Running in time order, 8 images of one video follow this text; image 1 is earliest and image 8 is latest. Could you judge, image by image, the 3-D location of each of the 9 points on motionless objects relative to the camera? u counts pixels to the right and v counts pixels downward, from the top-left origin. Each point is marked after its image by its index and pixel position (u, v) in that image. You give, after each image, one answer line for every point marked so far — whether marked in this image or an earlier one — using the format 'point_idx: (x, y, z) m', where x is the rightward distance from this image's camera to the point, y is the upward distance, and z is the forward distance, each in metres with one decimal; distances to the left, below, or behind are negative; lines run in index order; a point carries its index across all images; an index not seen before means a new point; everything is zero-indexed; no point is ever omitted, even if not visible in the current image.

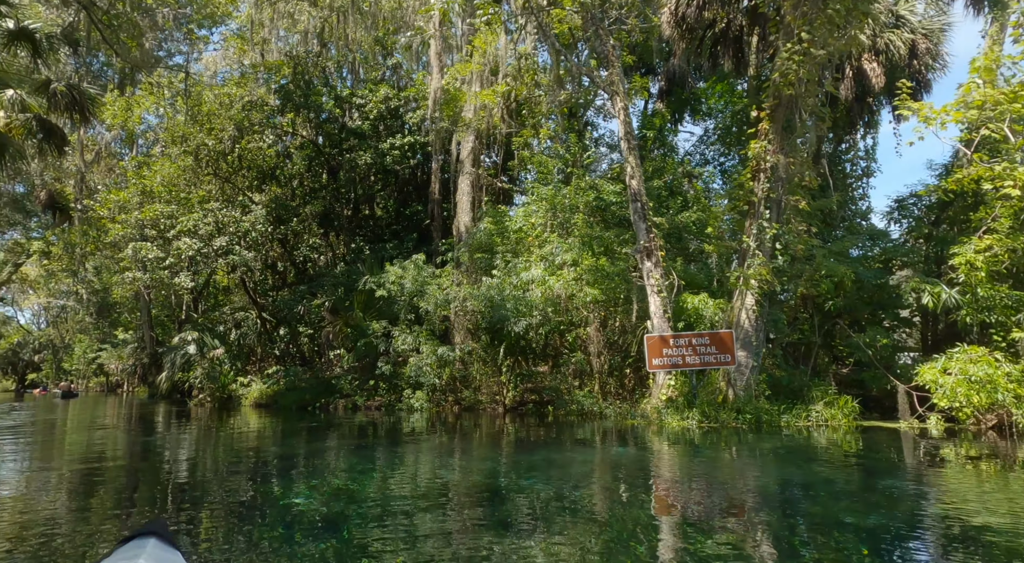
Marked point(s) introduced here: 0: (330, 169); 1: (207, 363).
0: (-4.7, +3.0, +16.6) m
1: (-7.8, -2.1, +16.6) m
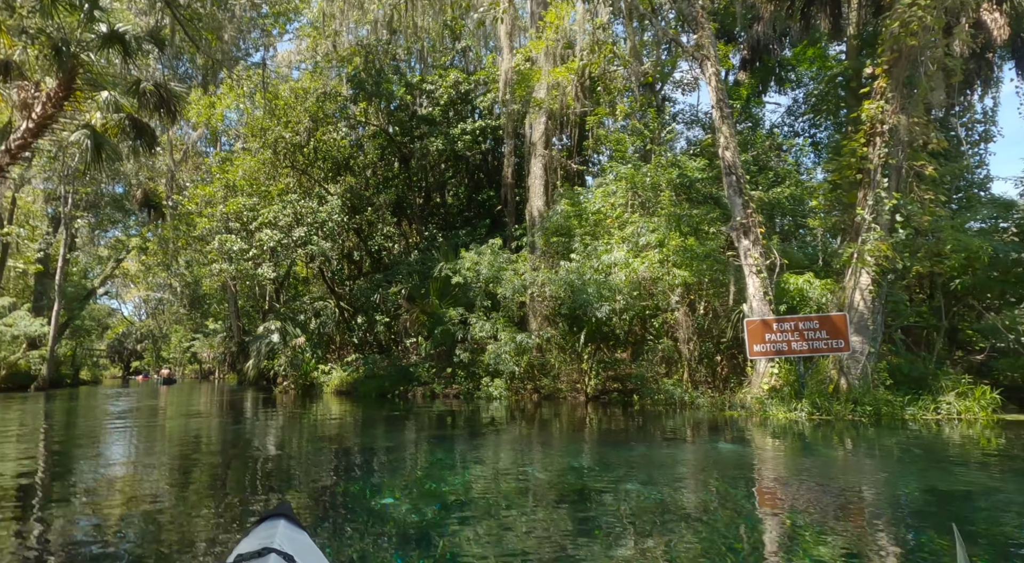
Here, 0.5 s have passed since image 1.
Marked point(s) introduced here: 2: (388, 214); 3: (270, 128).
0: (-2.8, +3.3, +16.7) m
1: (-5.9, -1.9, +17.1) m
2: (-3.2, +1.8, +16.9) m
3: (-5.9, +3.8, +15.7) m
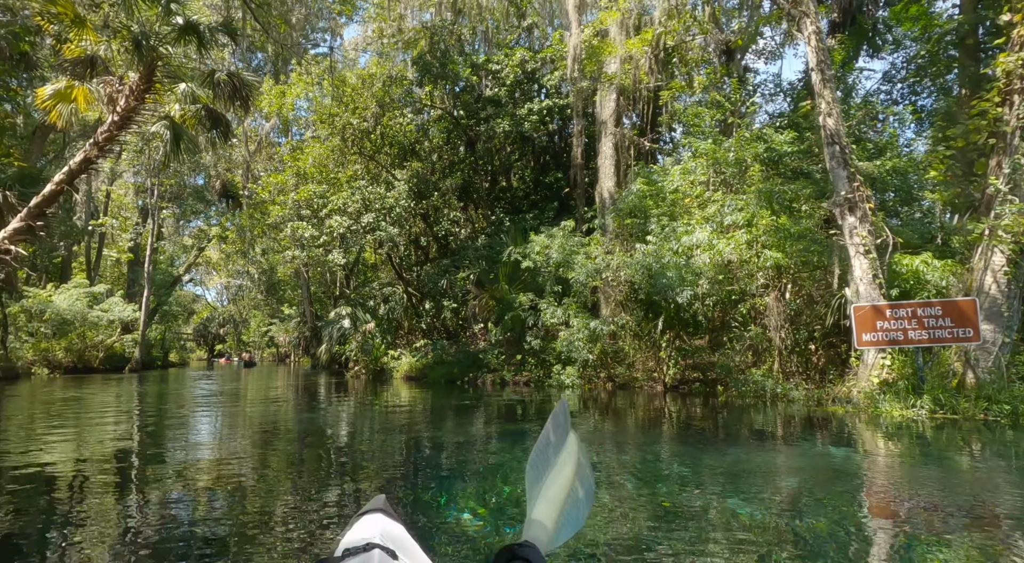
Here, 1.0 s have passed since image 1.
0: (-1.1, +3.7, +16.5) m
1: (-4.1, -1.5, +17.4) m
2: (-1.5, +2.2, +16.8) m
3: (-4.3, +4.1, +15.9) m
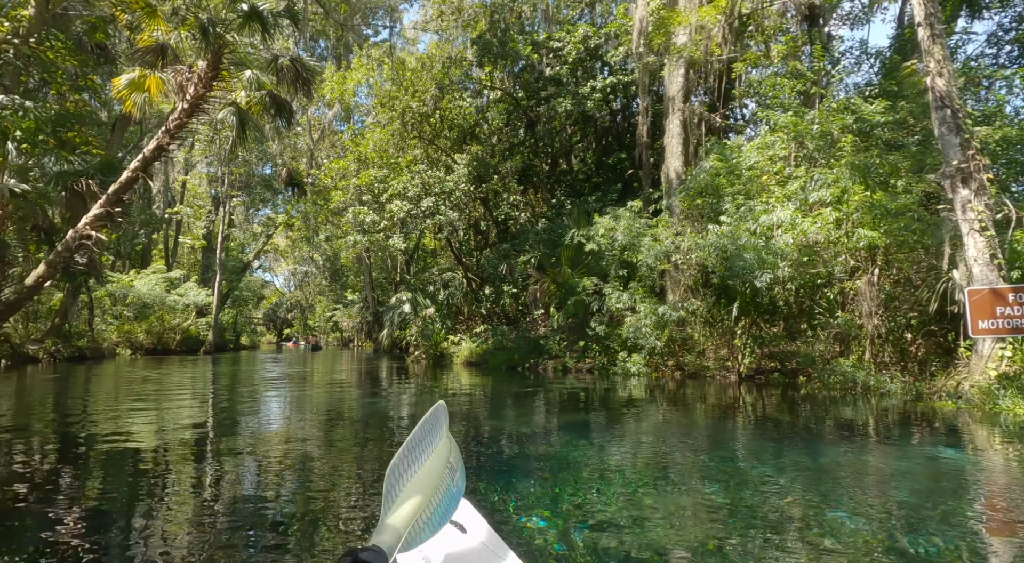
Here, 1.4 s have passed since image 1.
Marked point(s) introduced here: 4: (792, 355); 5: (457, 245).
0: (+0.4, +4.0, +16.2) m
1: (-2.5, -1.1, +17.4) m
2: (+0.1, +2.6, +16.5) m
3: (-2.8, +4.5, +15.8) m
4: (+4.6, -1.2, +10.6) m
5: (-1.4, +1.0, +17.3) m
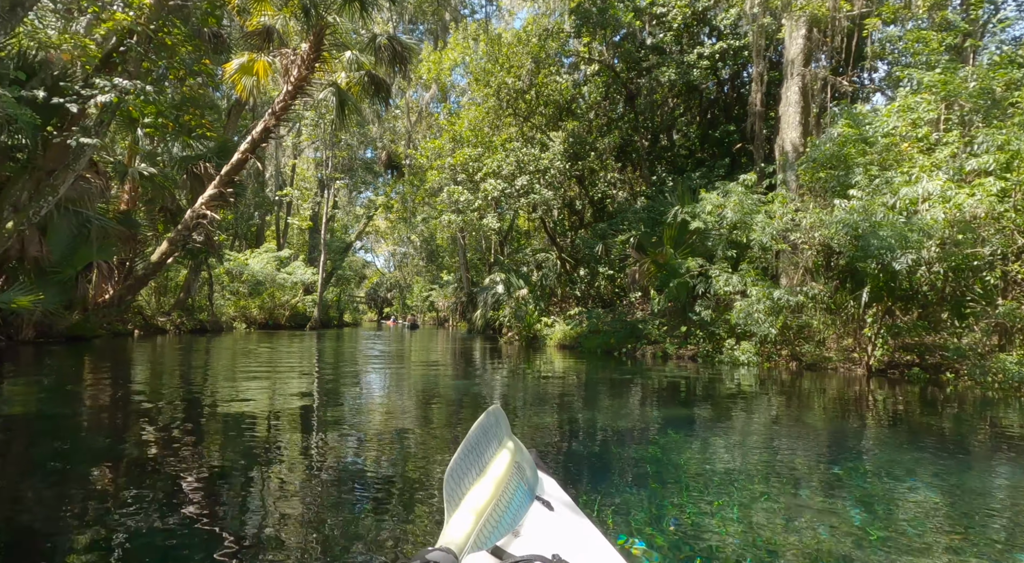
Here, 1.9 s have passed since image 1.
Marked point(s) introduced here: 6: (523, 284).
0: (+2.8, +4.5, +15.5) m
1: (+0.1, -0.6, +17.3) m
2: (+2.5, +3.0, +15.9) m
3: (-0.4, +5.0, +15.6) m
4: (+6.1, -1.0, +9.5) m
5: (+1.1, +1.5, +17.0) m
6: (+0.3, -0.1, +17.4) m
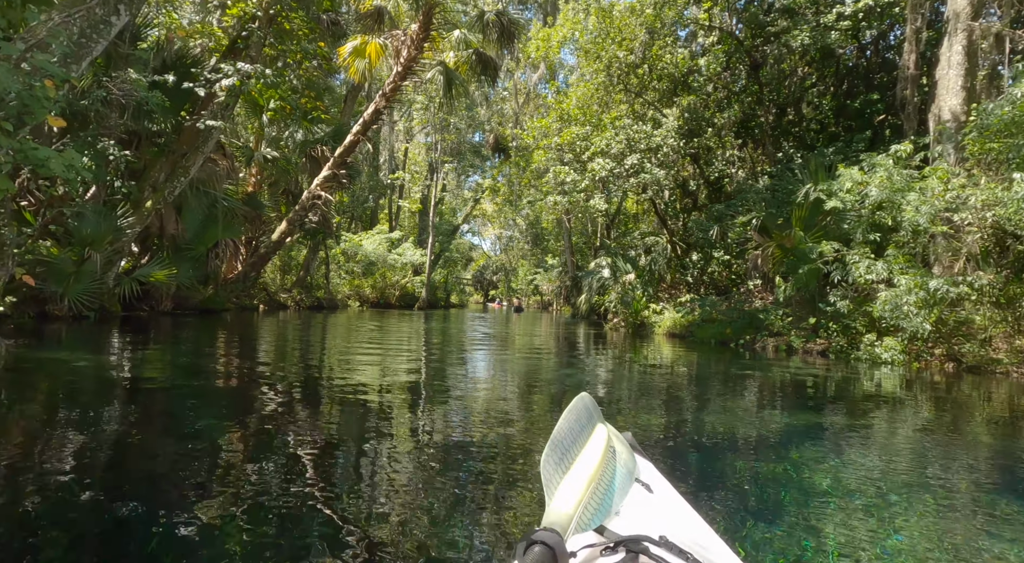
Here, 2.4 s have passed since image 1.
0: (+5.3, +4.8, +14.4) m
1: (+2.8, -0.2, +16.7) m
2: (+5.0, +3.4, +14.9) m
3: (+2.1, +5.3, +15.0) m
4: (+7.5, -0.9, +8.0) m
5: (+3.8, +1.9, +16.2) m
6: (+3.1, +0.3, +16.8) m
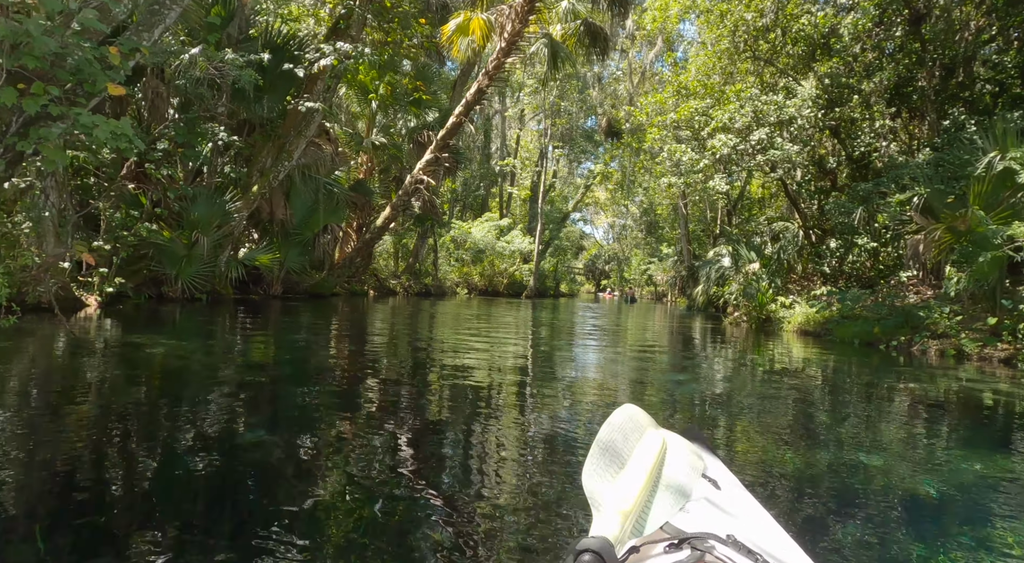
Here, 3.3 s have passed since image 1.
0: (+7.5, +4.9, +12.4) m
1: (+5.4, +0.1, +15.2) m
2: (+7.3, +3.5, +13.0) m
3: (+4.5, +5.5, +13.5) m
4: (+8.5, -0.8, +5.9) m
5: (+6.3, +2.1, +14.5) m
6: (+5.7, +0.6, +15.2) m
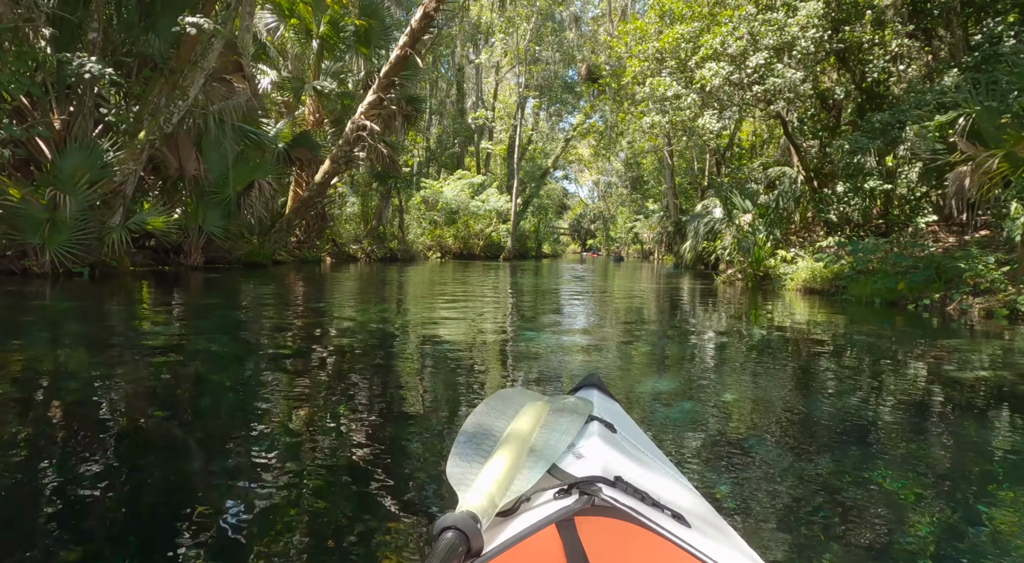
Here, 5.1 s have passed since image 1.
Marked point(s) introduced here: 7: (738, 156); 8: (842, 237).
0: (+6.7, +5.8, +10.5) m
1: (+4.7, +1.0, +13.5) m
2: (+6.6, +4.4, +11.1) m
3: (+3.7, +6.4, +11.5) m
4: (+8.0, -0.3, +4.3) m
5: (+5.5, +3.0, +12.7) m
6: (+5.0, +1.6, +13.5) m
7: (+6.7, +3.8, +19.4) m
8: (+6.1, +0.8, +12.0) m
